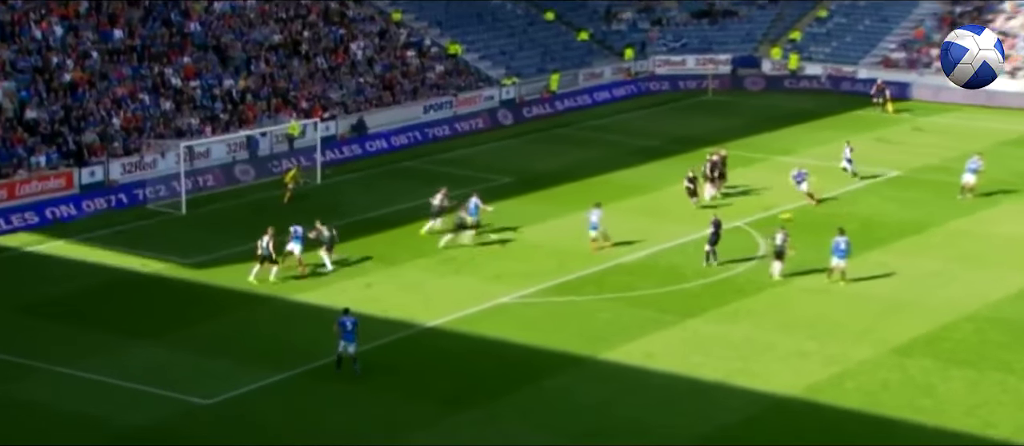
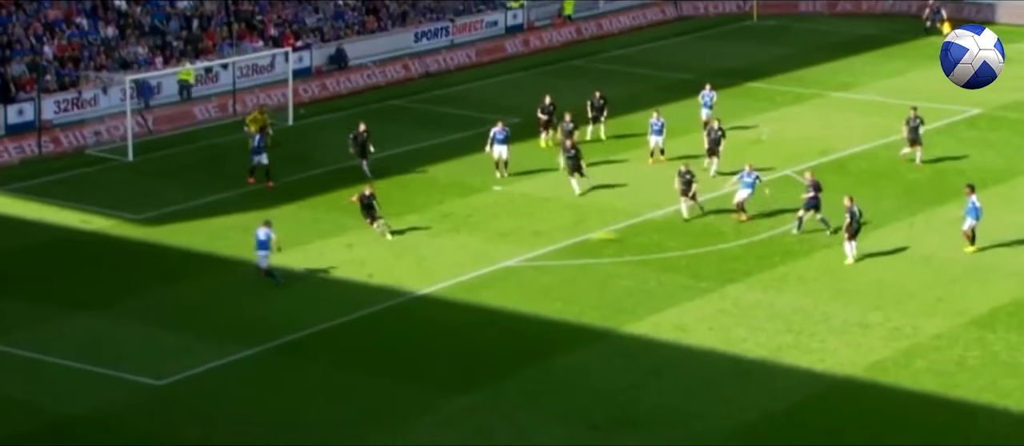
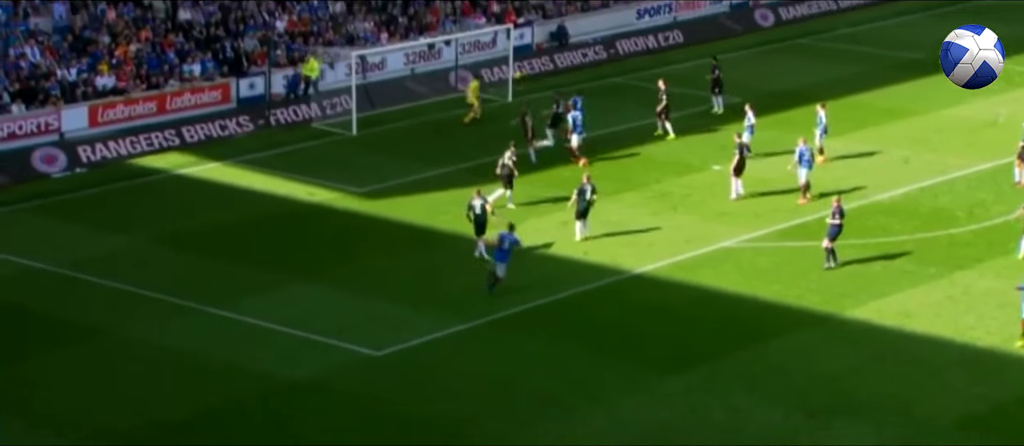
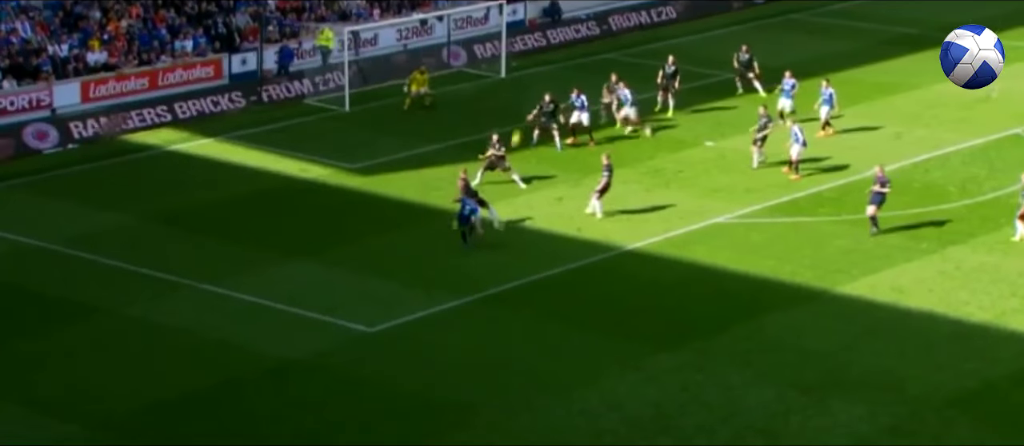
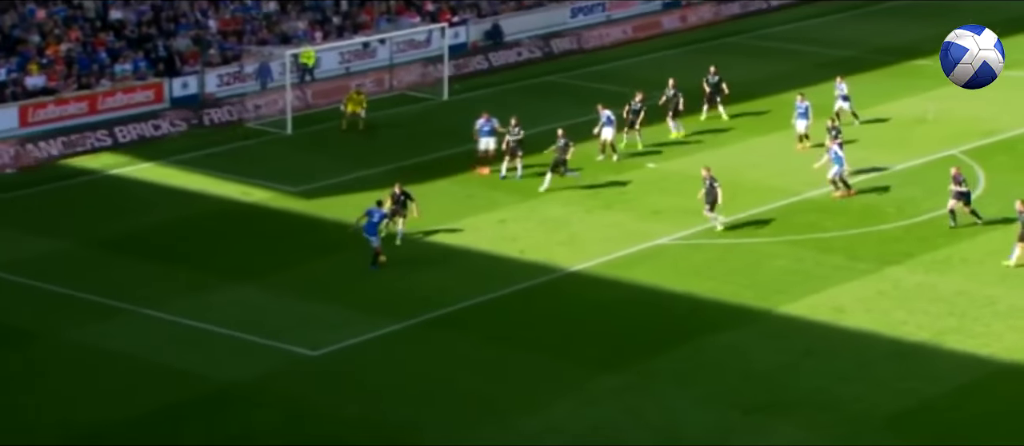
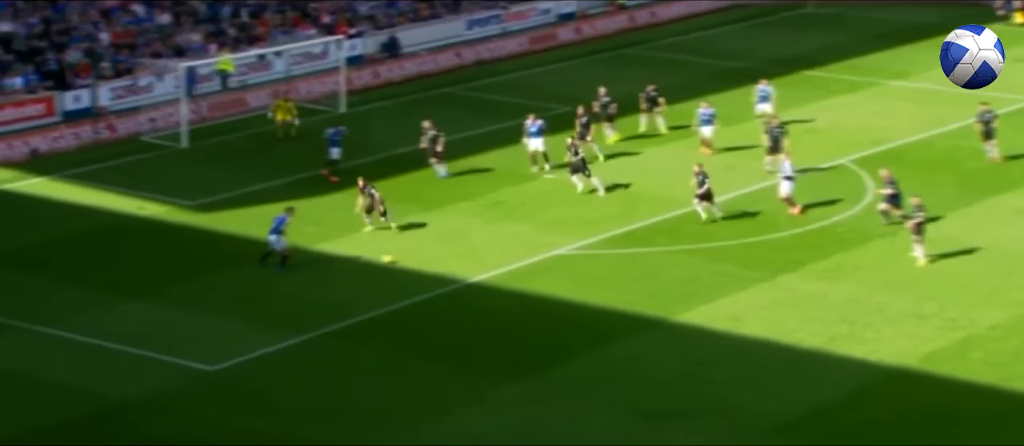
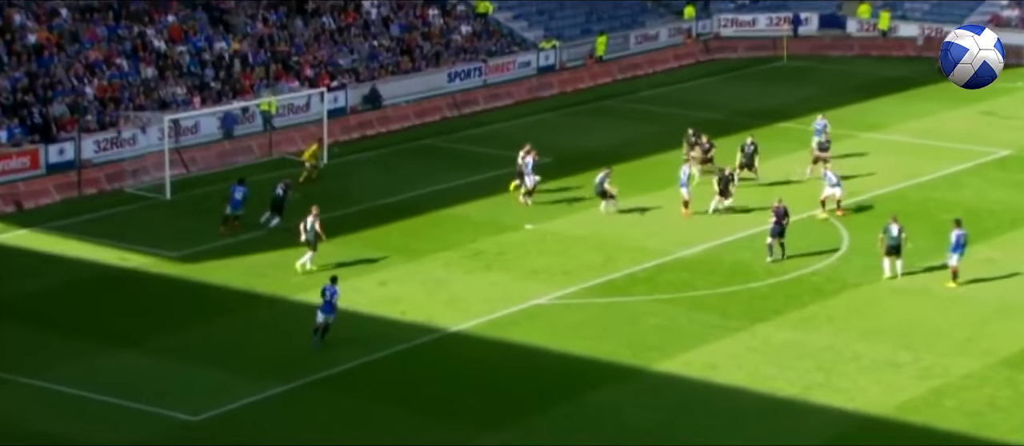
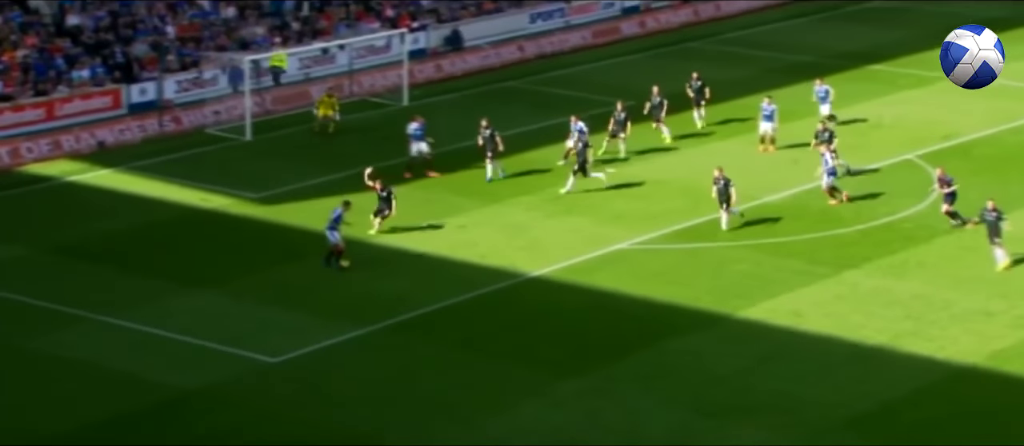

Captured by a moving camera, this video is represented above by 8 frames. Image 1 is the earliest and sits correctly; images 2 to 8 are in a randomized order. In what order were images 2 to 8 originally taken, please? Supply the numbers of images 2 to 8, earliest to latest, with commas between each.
7, 2, 6, 8, 5, 4, 3
